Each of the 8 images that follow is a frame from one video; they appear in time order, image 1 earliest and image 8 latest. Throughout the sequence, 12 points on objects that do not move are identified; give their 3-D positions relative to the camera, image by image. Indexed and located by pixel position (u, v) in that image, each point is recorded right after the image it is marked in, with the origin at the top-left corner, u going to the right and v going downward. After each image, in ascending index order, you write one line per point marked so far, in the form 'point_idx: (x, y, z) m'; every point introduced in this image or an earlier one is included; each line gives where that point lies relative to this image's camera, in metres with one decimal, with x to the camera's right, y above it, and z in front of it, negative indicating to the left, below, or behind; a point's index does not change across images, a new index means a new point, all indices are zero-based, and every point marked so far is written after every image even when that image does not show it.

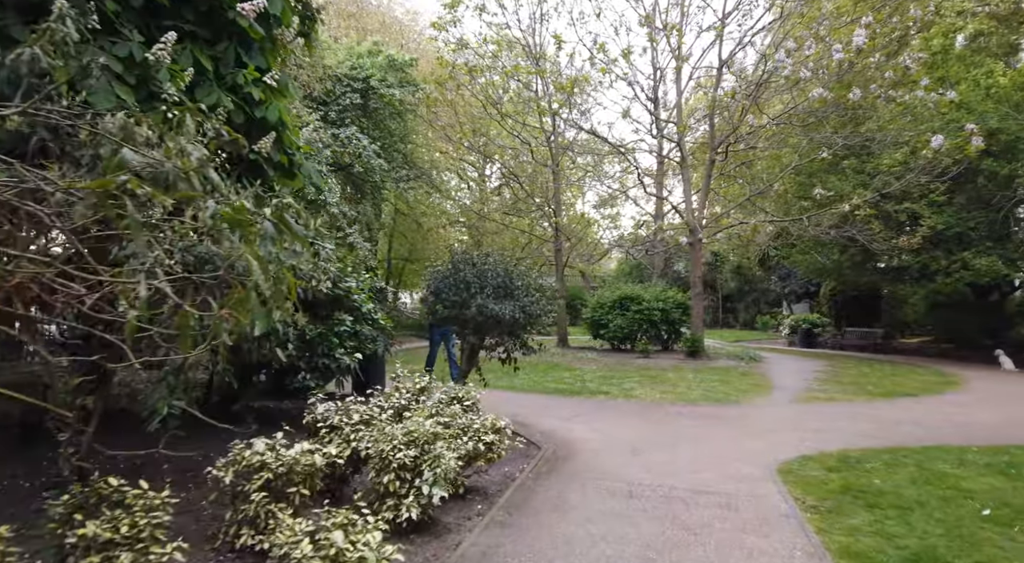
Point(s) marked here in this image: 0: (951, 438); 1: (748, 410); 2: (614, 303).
0: (+4.5, -1.6, +6.0) m
1: (+3.0, -1.6, +7.5) m
2: (+2.5, -0.6, +14.7) m
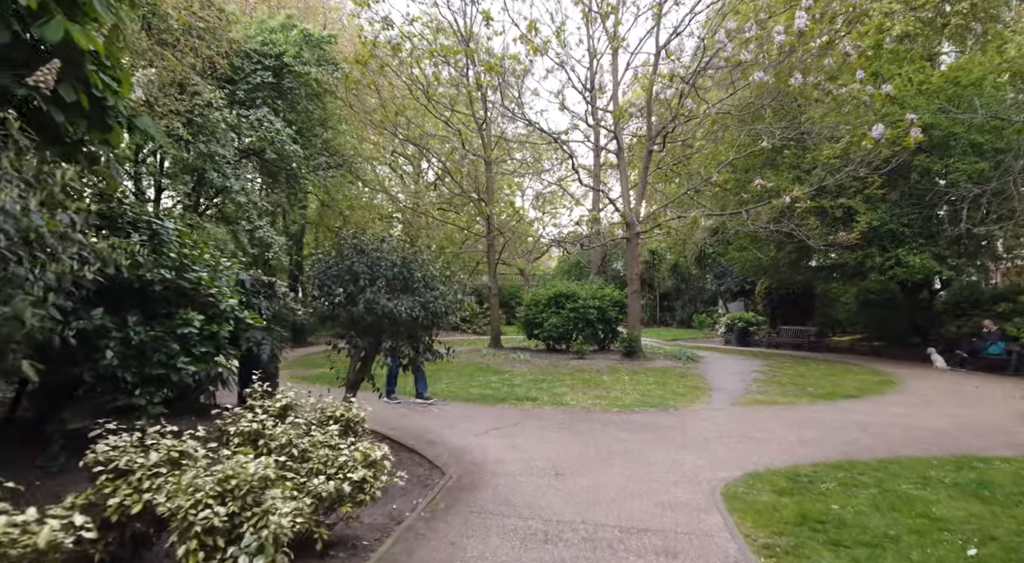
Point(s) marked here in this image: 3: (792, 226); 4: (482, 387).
0: (+3.7, -1.6, +5.5) m
1: (+2.1, -1.6, +6.8) m
2: (+0.9, -0.5, +14.0) m
3: (+6.1, +1.2, +12.4) m
4: (-0.4, -1.5, +8.5) m
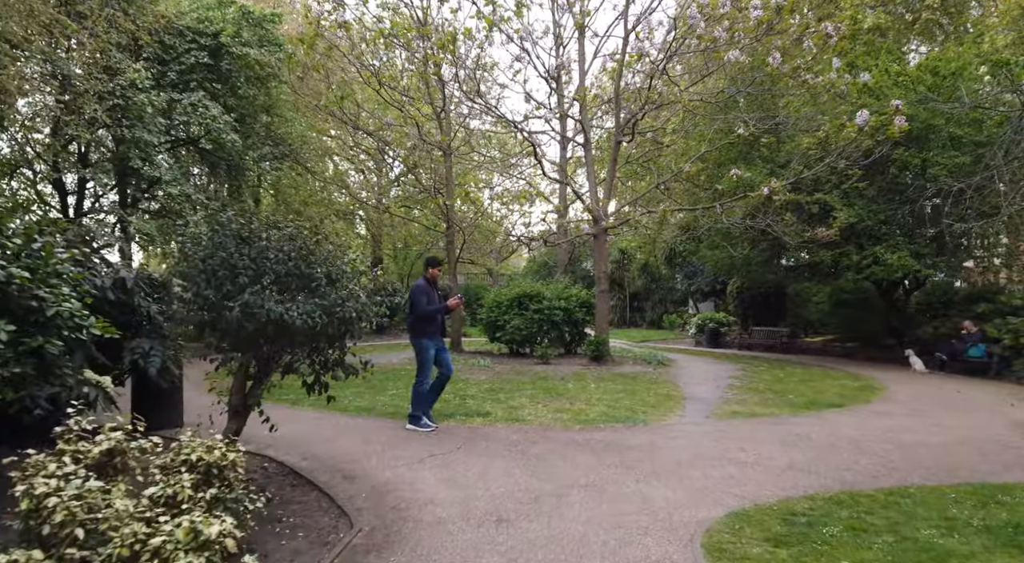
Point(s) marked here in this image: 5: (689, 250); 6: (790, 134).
0: (+3.2, -1.6, +4.7) m
1: (+1.5, -1.5, +6.0) m
2: (0.0, -0.5, +13.1) m
3: (+5.2, +1.3, +11.8) m
4: (-1.0, -1.5, +7.6) m
5: (+5.4, +1.0, +17.9) m
6: (+5.9, +3.2, +12.3) m
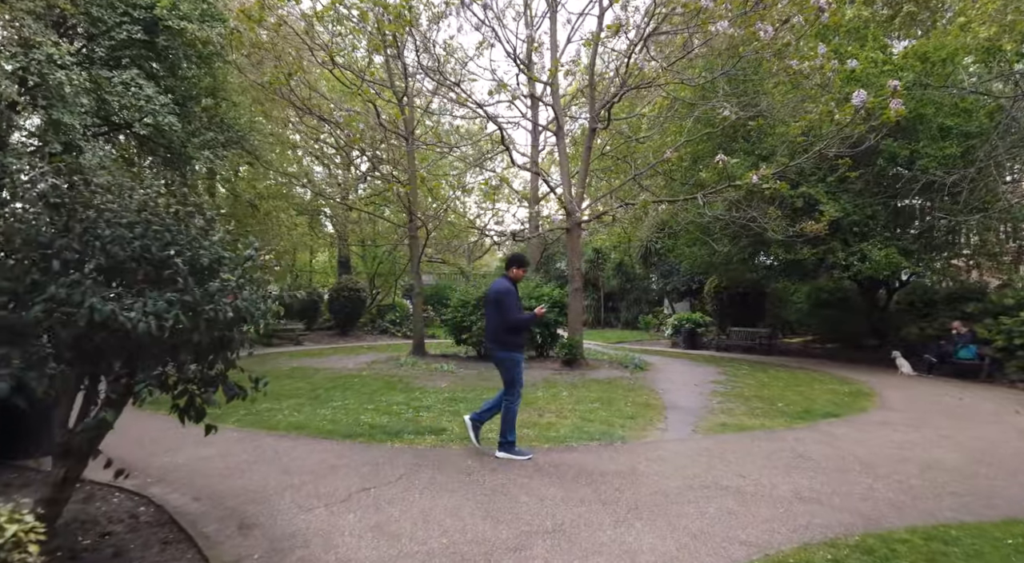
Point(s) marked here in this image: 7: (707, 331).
0: (+2.9, -1.5, +4.0) m
1: (+1.1, -1.5, +5.1) m
2: (-0.7, -0.4, +12.2) m
3: (+4.6, +1.3, +11.1) m
4: (-1.5, -1.5, +6.6) m
5: (+4.5, +1.0, +17.2) m
6: (+5.2, +3.2, +11.6) m
7: (+5.9, -1.5, +17.8) m
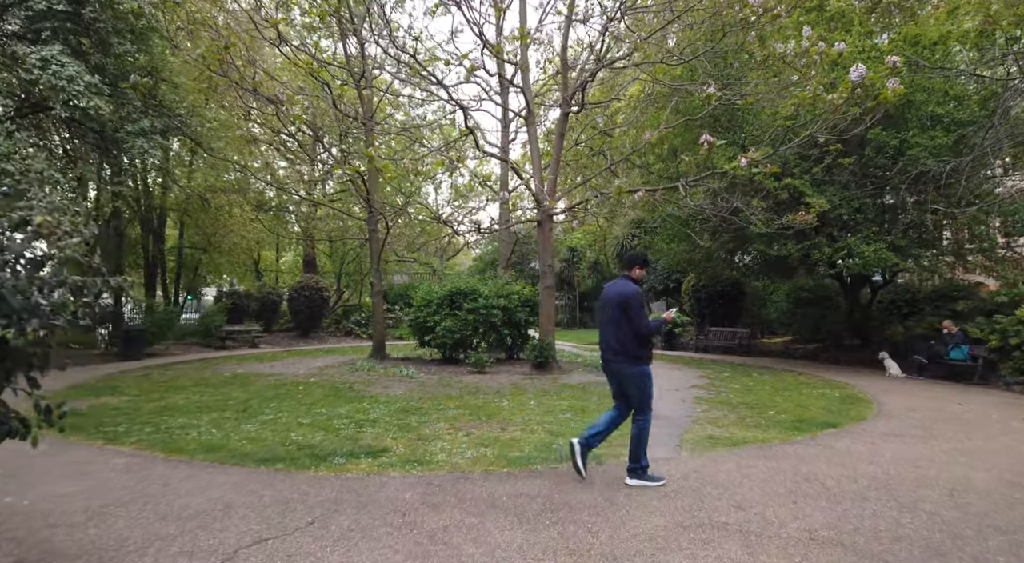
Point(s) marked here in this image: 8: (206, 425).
0: (+2.6, -1.4, +3.2) m
1: (+0.8, -1.4, +4.3) m
2: (-1.3, -0.4, +11.2) m
3: (+4.0, +1.4, +10.4) m
4: (-1.9, -1.4, +5.7) m
5: (+3.7, +1.1, +16.5) m
6: (+4.6, +3.2, +10.9) m
7: (+5.0, -1.5, +17.1) m
8: (-2.9, -1.4, +5.5) m
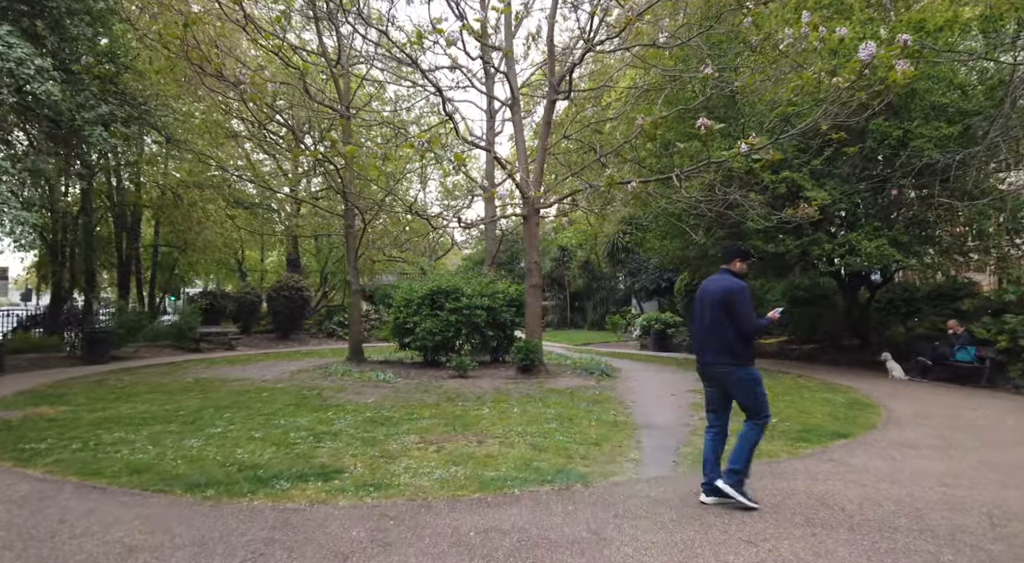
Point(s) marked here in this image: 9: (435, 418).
0: (+2.4, -1.4, +2.6) m
1: (+0.6, -1.4, +3.7) m
2: (-1.6, -0.4, +10.6) m
3: (+3.7, +1.4, +9.9) m
4: (-2.1, -1.4, +5.1) m
5: (+3.3, +1.1, +16.0) m
6: (+4.3, +3.3, +10.4) m
7: (+4.7, -1.4, +16.6) m
8: (-3.1, -1.3, +4.9) m
9: (-0.8, -1.5, +6.2) m
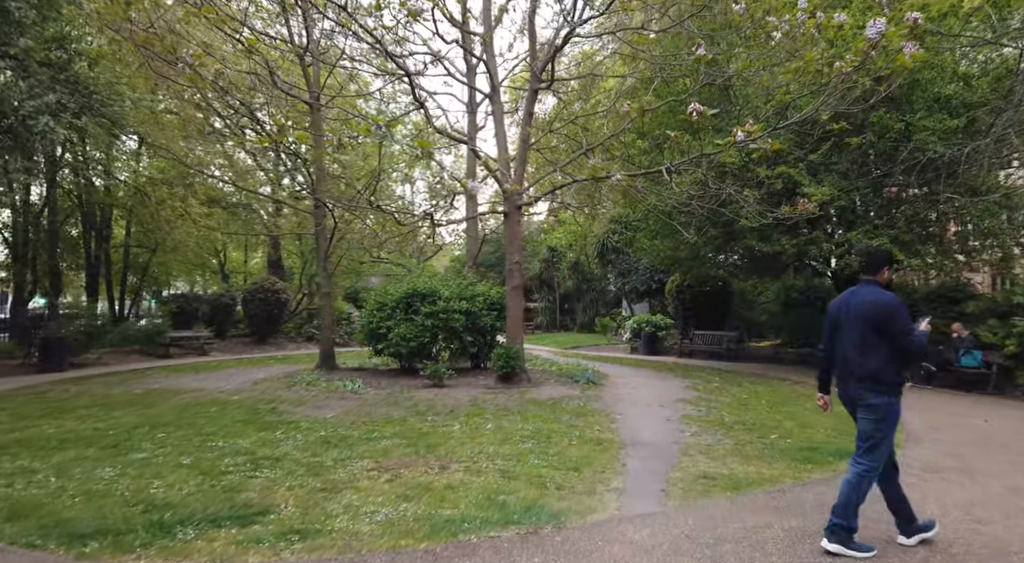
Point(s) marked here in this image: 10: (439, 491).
0: (+2.2, -1.4, +2.0) m
1: (+0.4, -1.4, +3.1) m
2: (-1.9, -0.4, +10.0) m
3: (+3.4, +1.4, +9.3) m
4: (-2.4, -1.4, +4.4) m
5: (+2.9, +1.1, +15.4) m
6: (+4.0, +3.3, +9.8) m
7: (+4.3, -1.5, +16.0) m
8: (-3.4, -1.4, +4.2) m
9: (-1.1, -1.5, +5.5) m
10: (-0.5, -1.4, +4.0) m
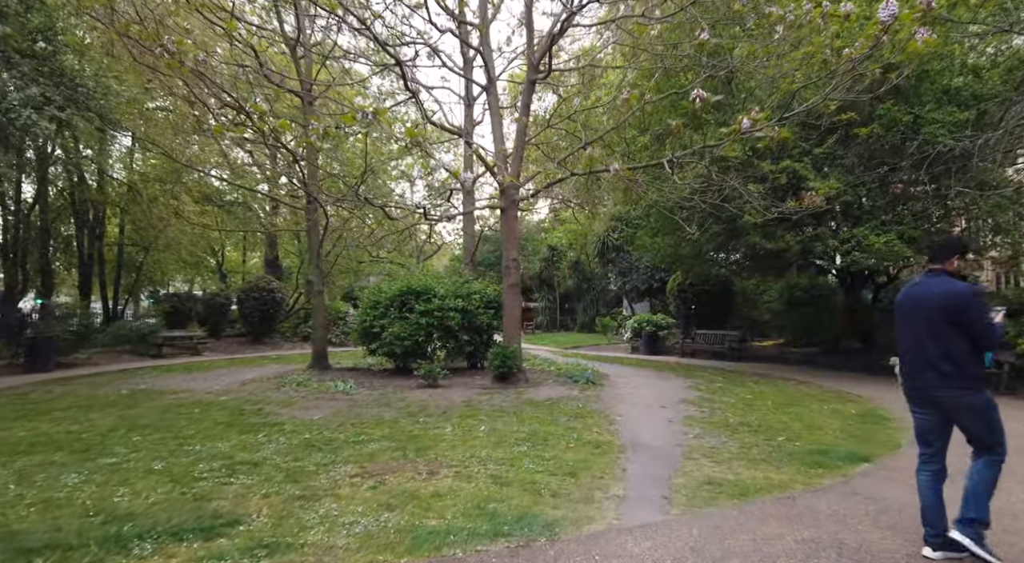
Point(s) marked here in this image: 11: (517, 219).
0: (+2.1, -1.4, +1.7) m
1: (+0.3, -1.4, +2.8) m
2: (-2.0, -0.3, +9.7) m
3: (+3.4, +1.4, +9.0) m
4: (-2.4, -1.3, +4.1) m
5: (+2.9, +1.1, +15.1) m
6: (+4.0, +3.3, +9.6) m
7: (+4.2, -1.4, +15.8) m
8: (-3.4, -1.3, +4.0) m
9: (-1.1, -1.4, +5.3) m
10: (-0.6, -1.4, +3.7) m
11: (+0.1, +1.0, +9.9) m
